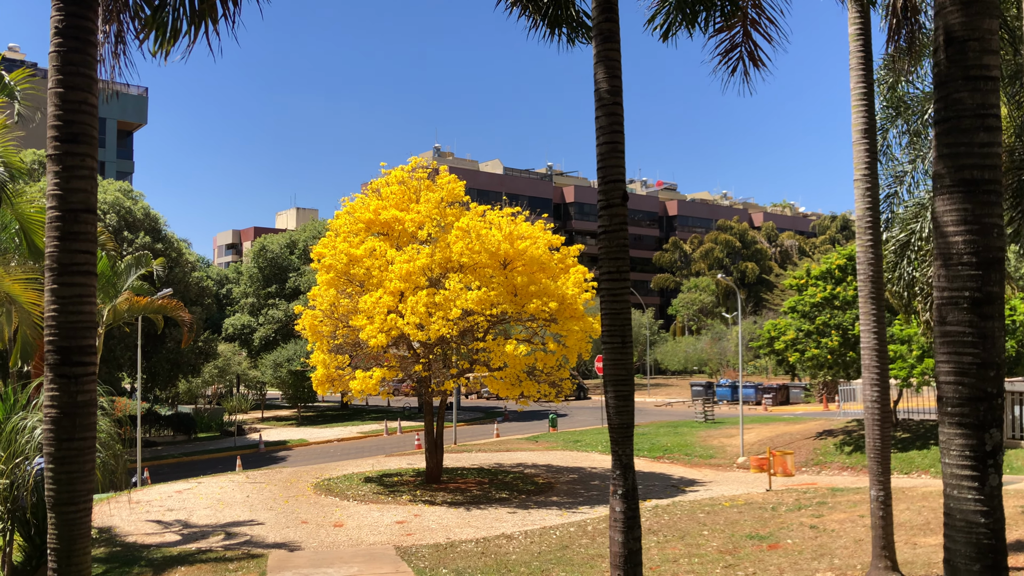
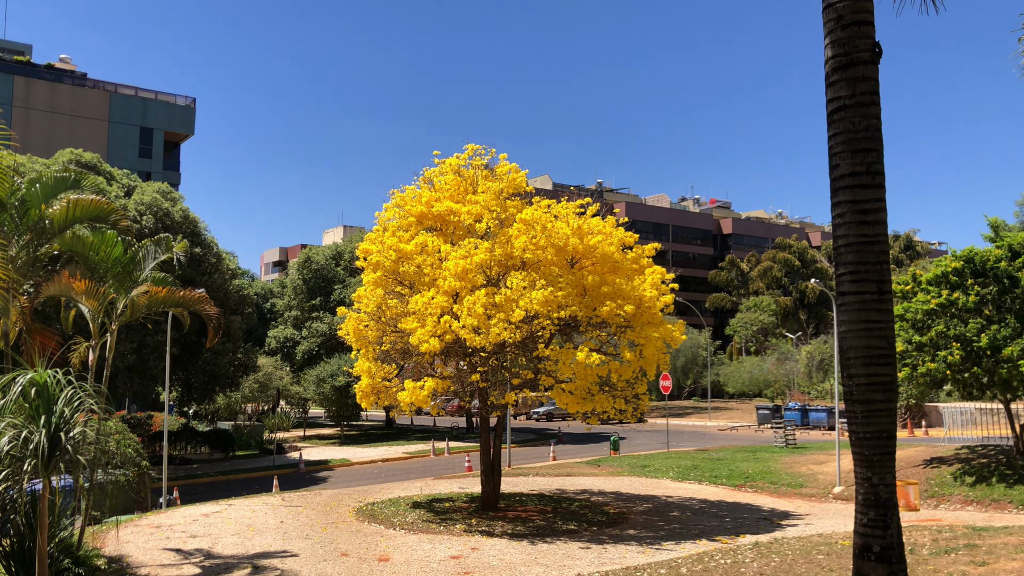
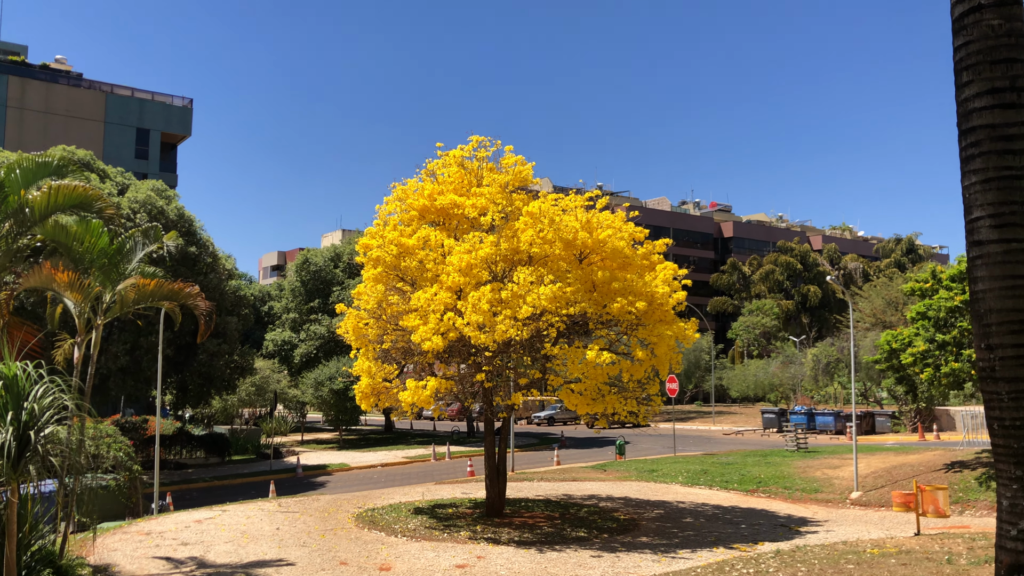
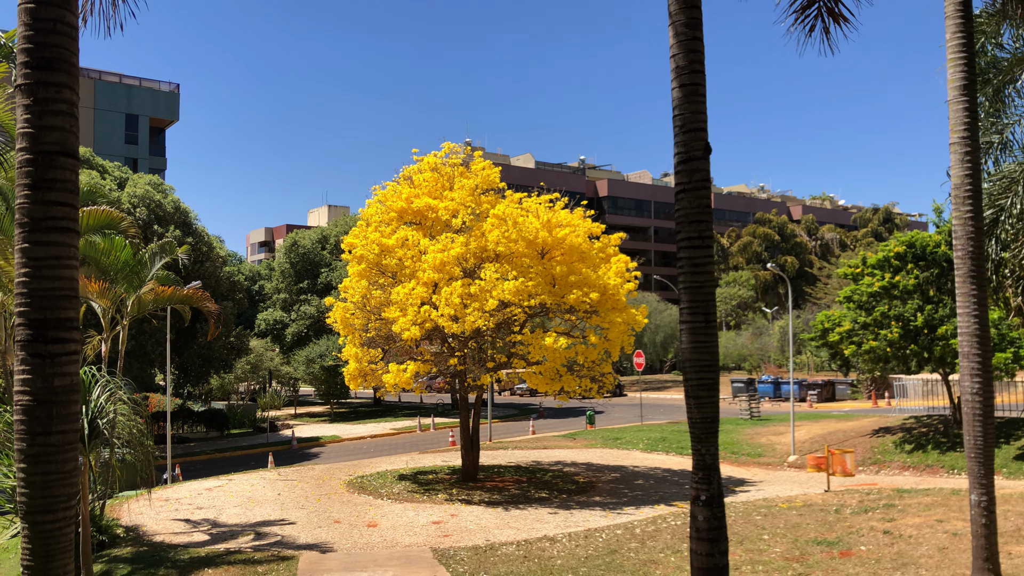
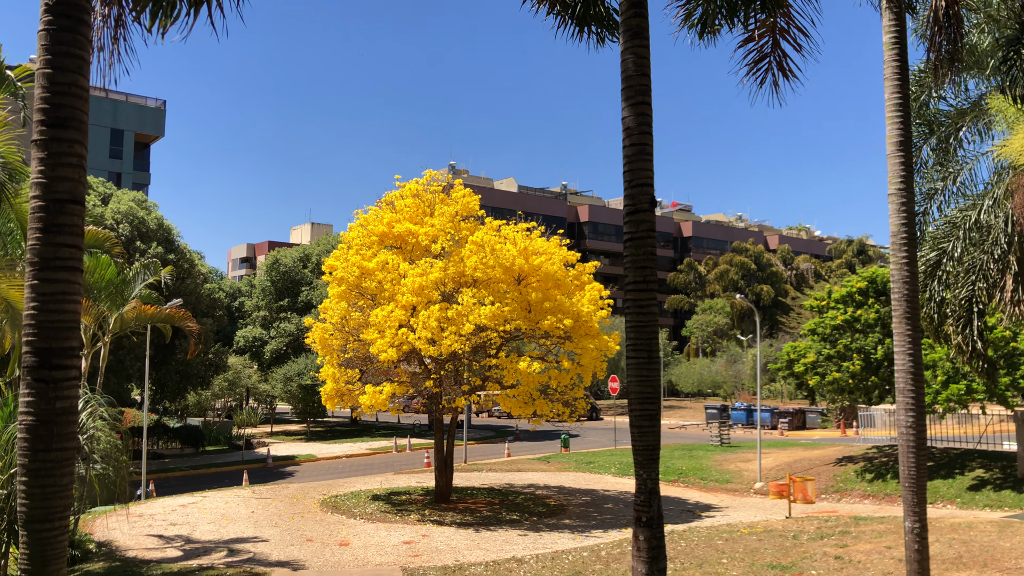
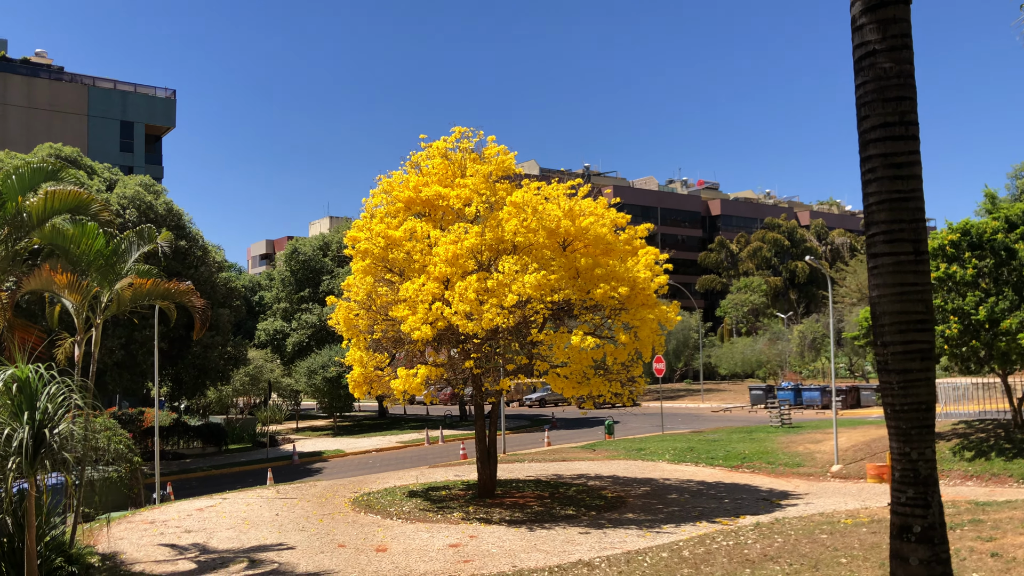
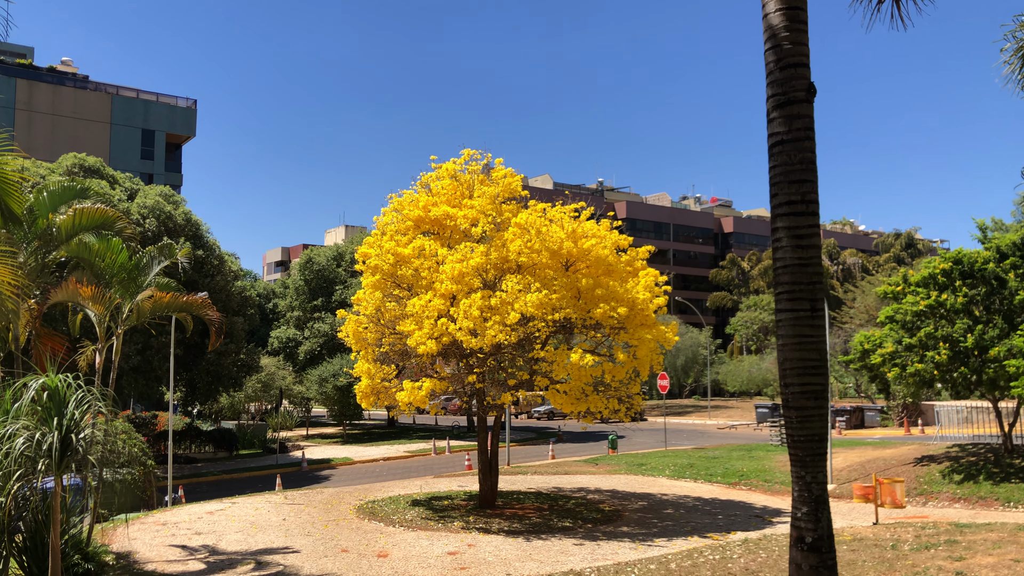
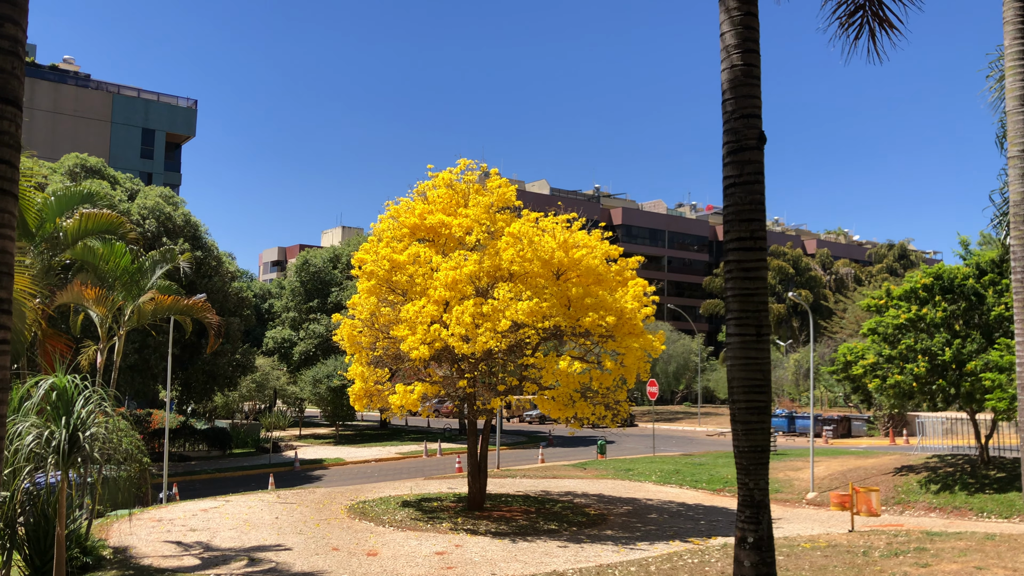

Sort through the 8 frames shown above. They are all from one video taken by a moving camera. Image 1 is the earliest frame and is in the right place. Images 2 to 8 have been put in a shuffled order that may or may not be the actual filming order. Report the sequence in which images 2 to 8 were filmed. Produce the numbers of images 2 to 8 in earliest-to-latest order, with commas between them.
5, 4, 8, 7, 2, 6, 3
